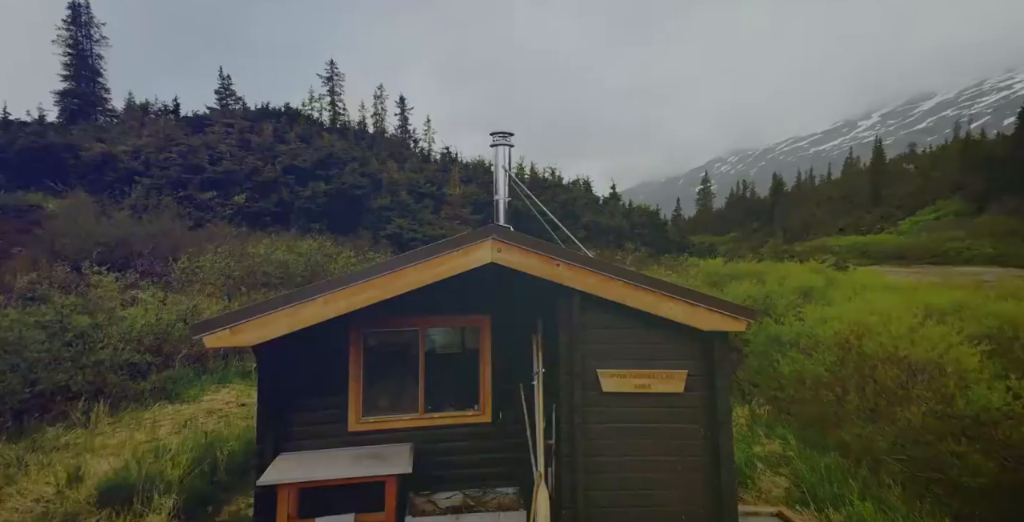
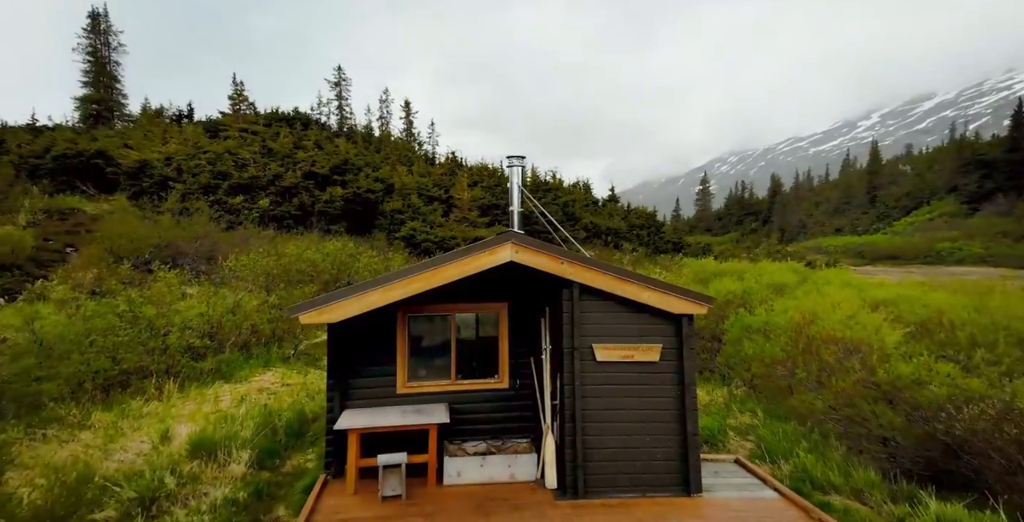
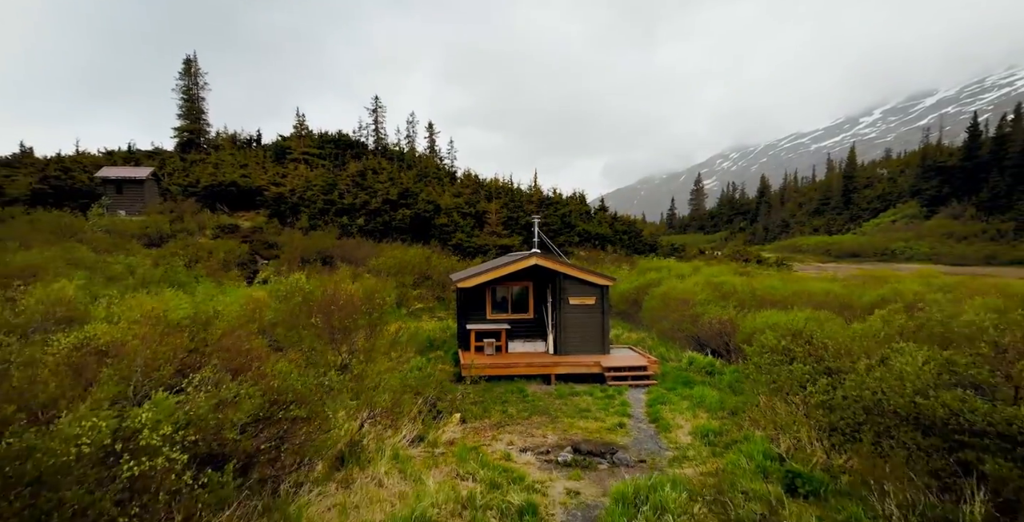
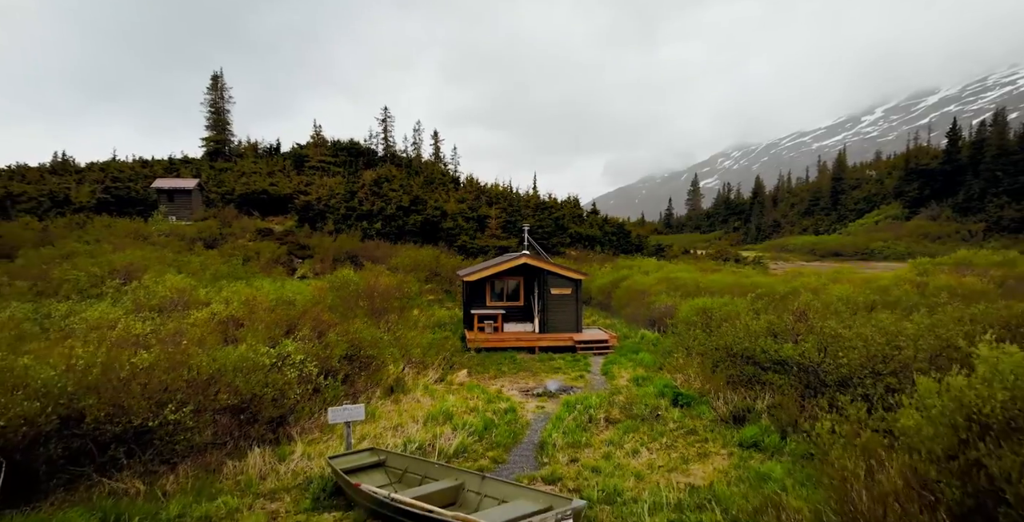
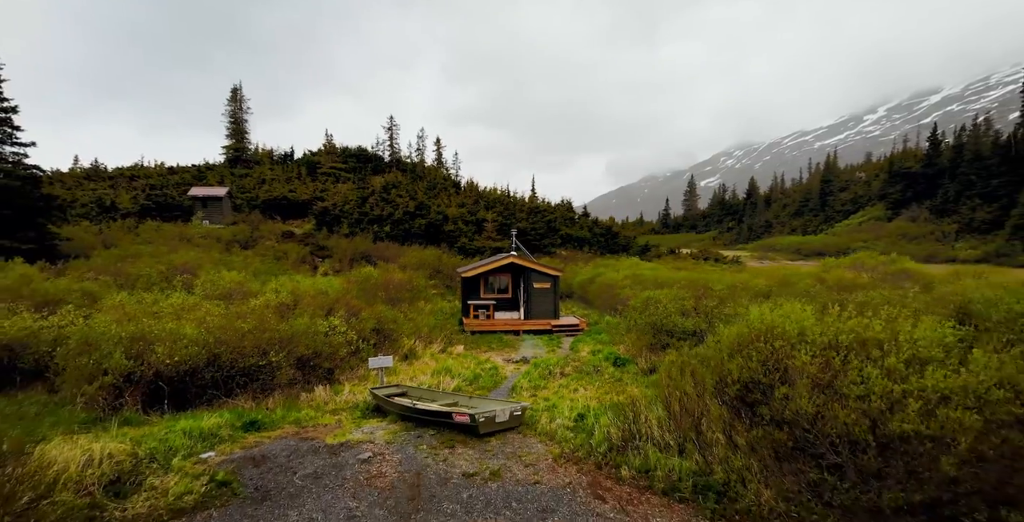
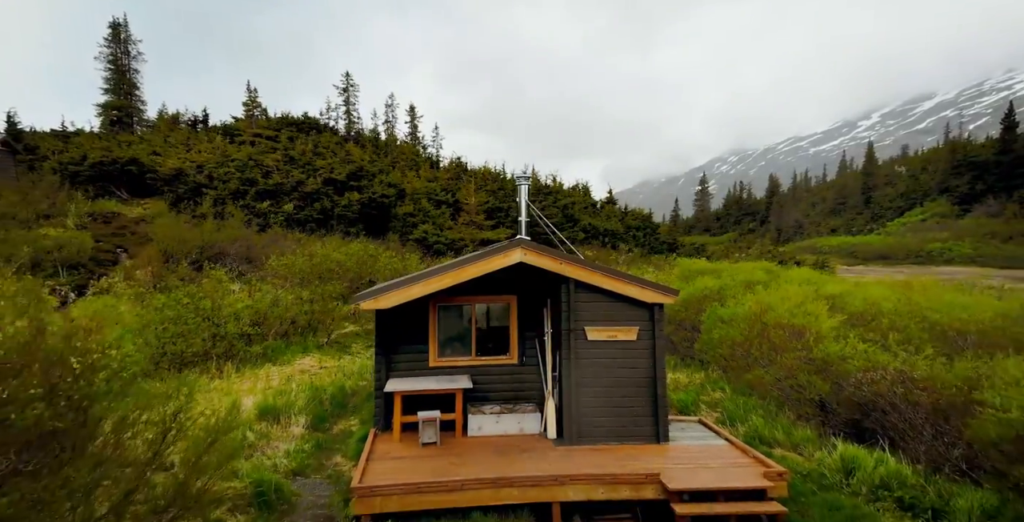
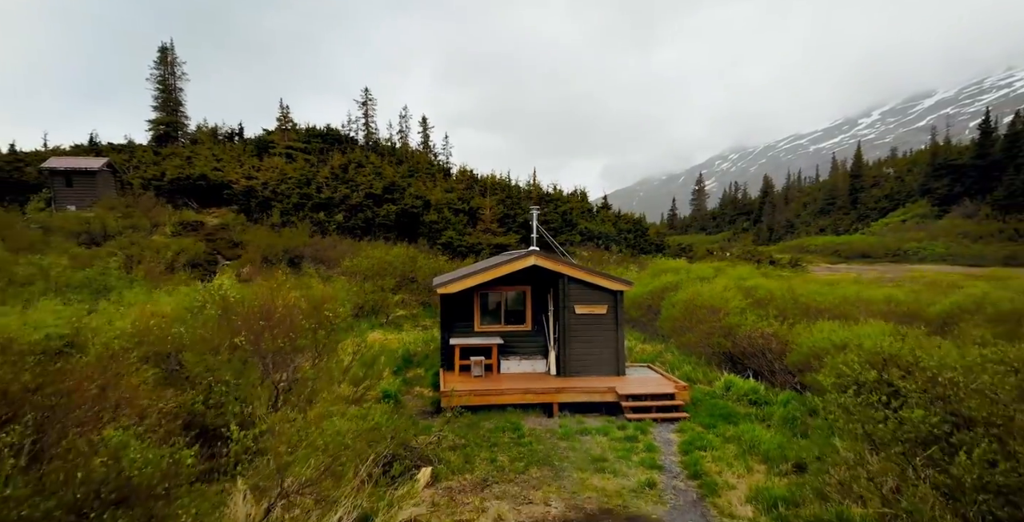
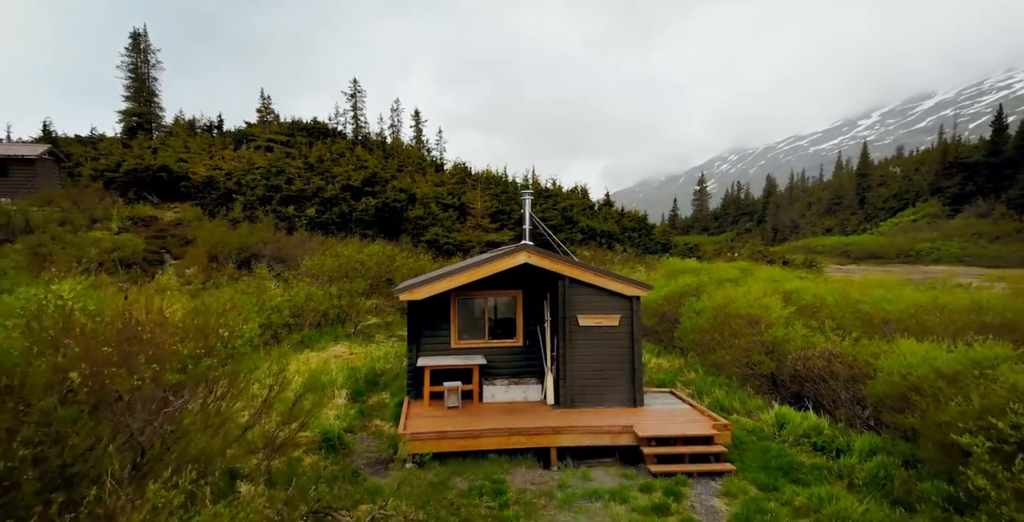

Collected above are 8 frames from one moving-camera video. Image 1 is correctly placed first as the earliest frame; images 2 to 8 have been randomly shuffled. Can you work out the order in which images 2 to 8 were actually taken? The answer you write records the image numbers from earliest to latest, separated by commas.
2, 6, 8, 7, 3, 4, 5
